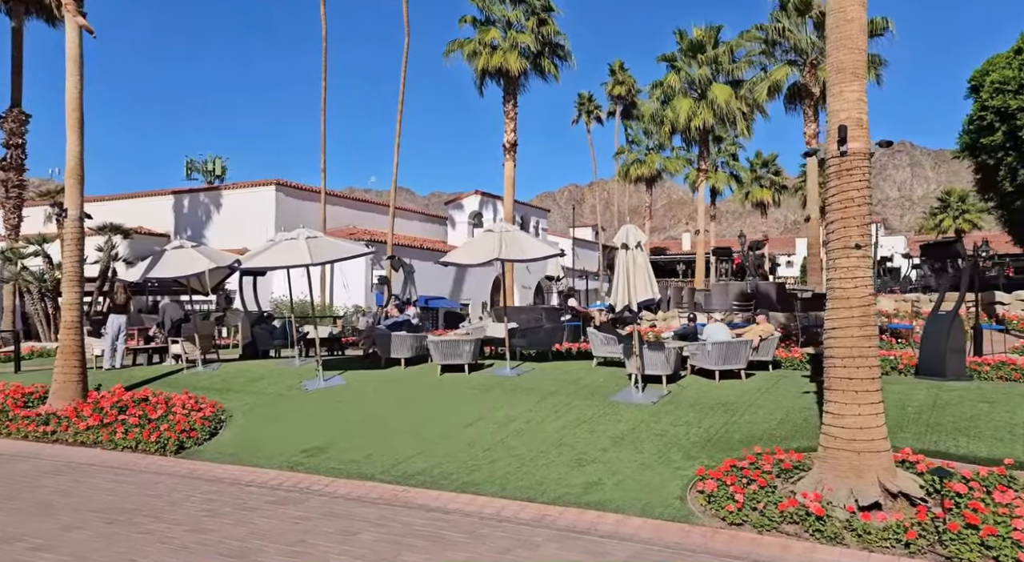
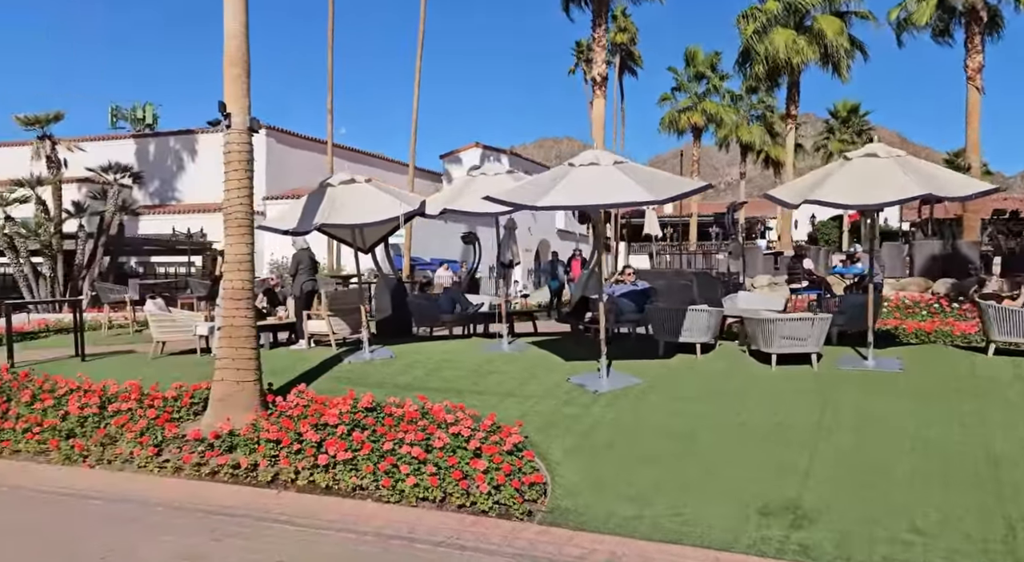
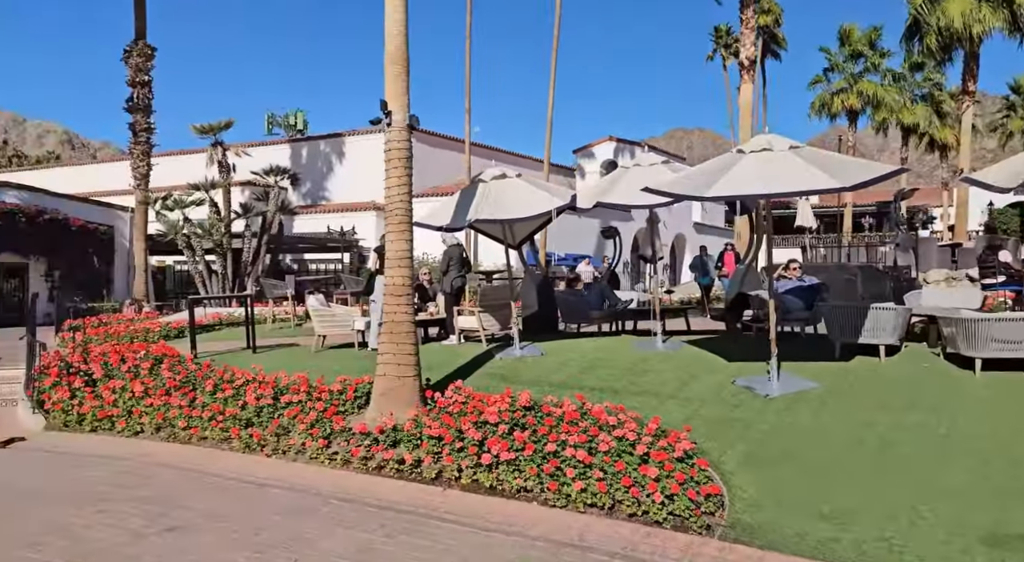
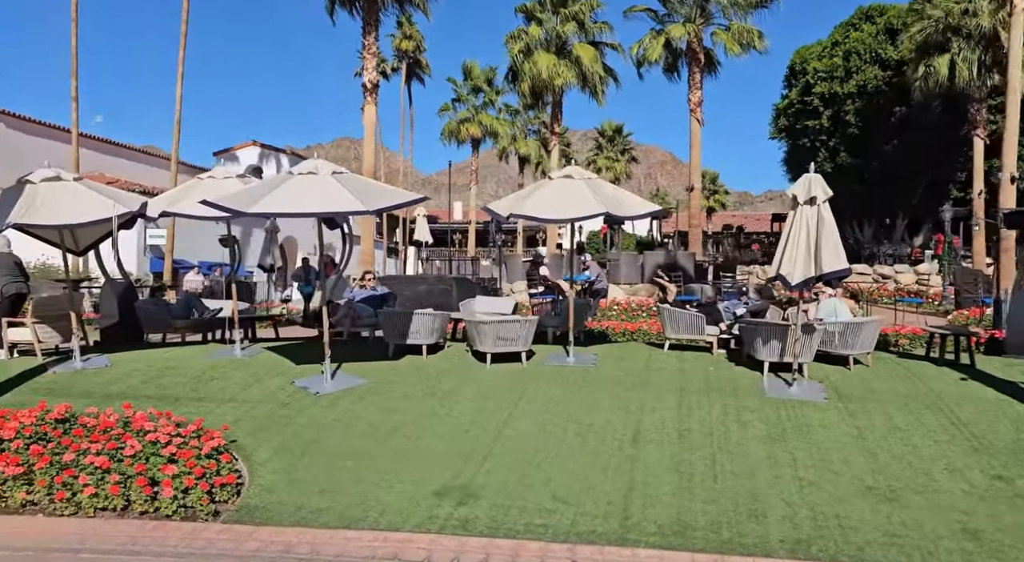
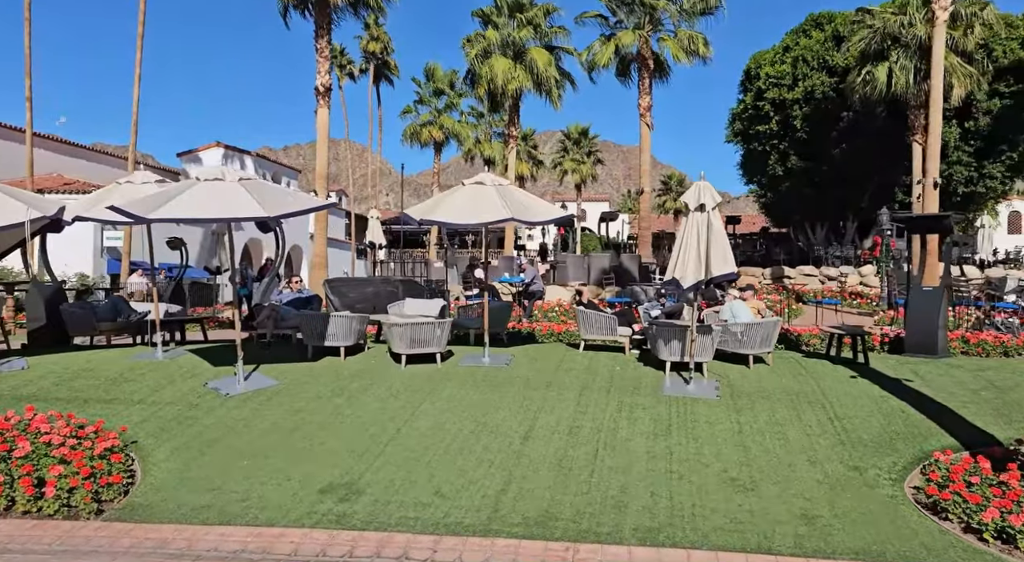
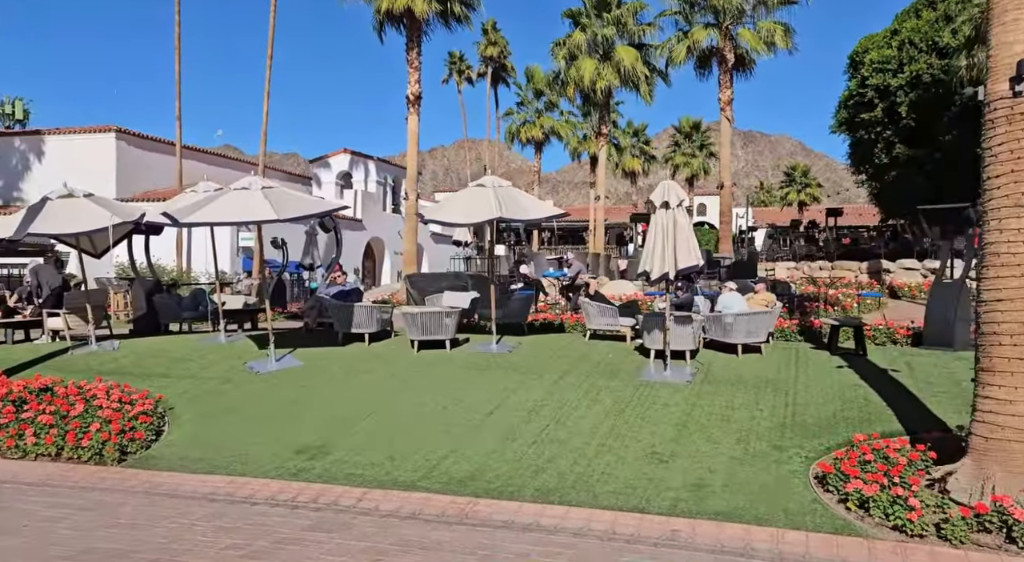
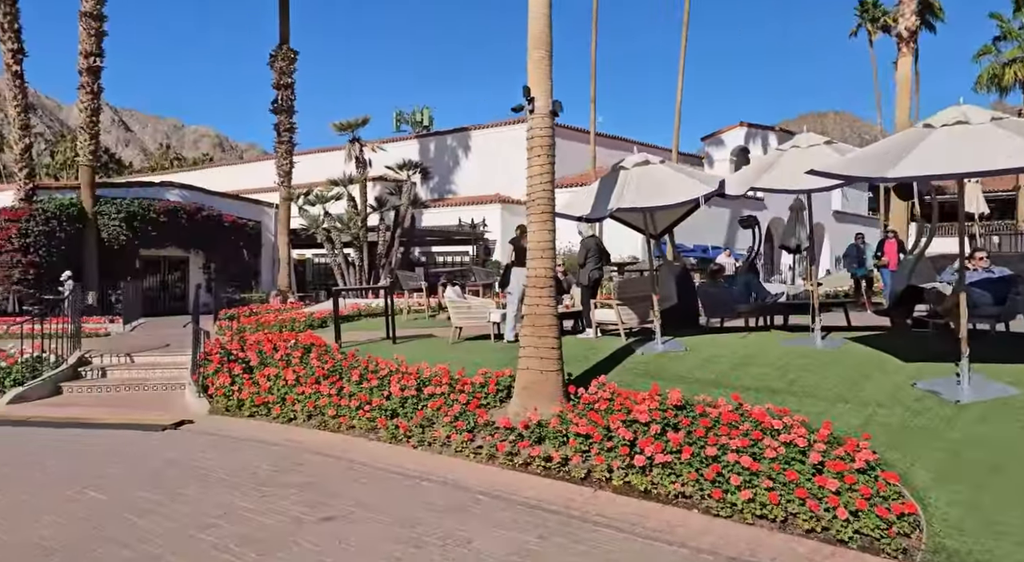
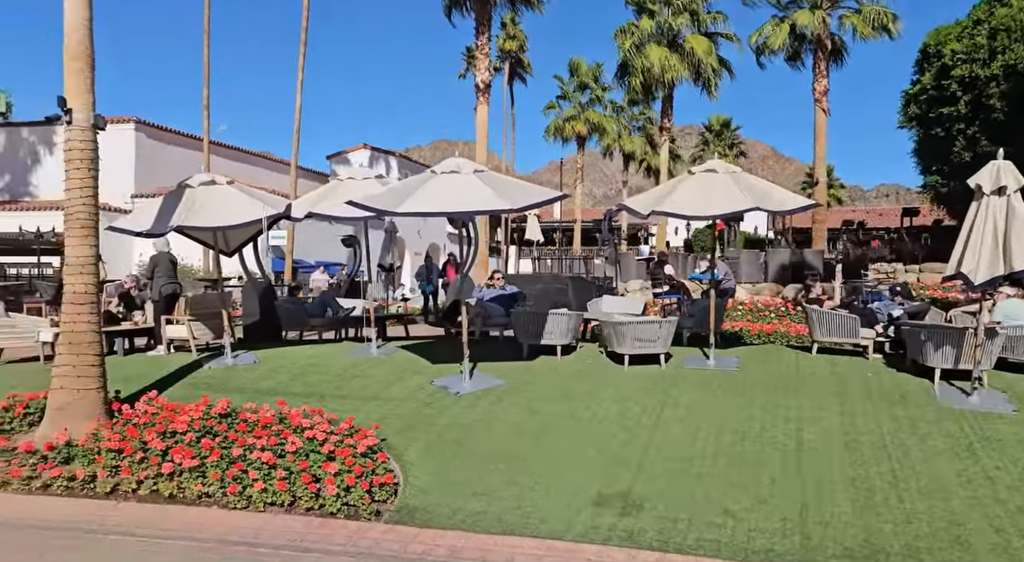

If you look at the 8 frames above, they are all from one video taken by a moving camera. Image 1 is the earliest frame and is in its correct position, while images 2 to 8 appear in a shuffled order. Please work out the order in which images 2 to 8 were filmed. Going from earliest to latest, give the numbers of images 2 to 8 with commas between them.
6, 5, 4, 8, 2, 3, 7
